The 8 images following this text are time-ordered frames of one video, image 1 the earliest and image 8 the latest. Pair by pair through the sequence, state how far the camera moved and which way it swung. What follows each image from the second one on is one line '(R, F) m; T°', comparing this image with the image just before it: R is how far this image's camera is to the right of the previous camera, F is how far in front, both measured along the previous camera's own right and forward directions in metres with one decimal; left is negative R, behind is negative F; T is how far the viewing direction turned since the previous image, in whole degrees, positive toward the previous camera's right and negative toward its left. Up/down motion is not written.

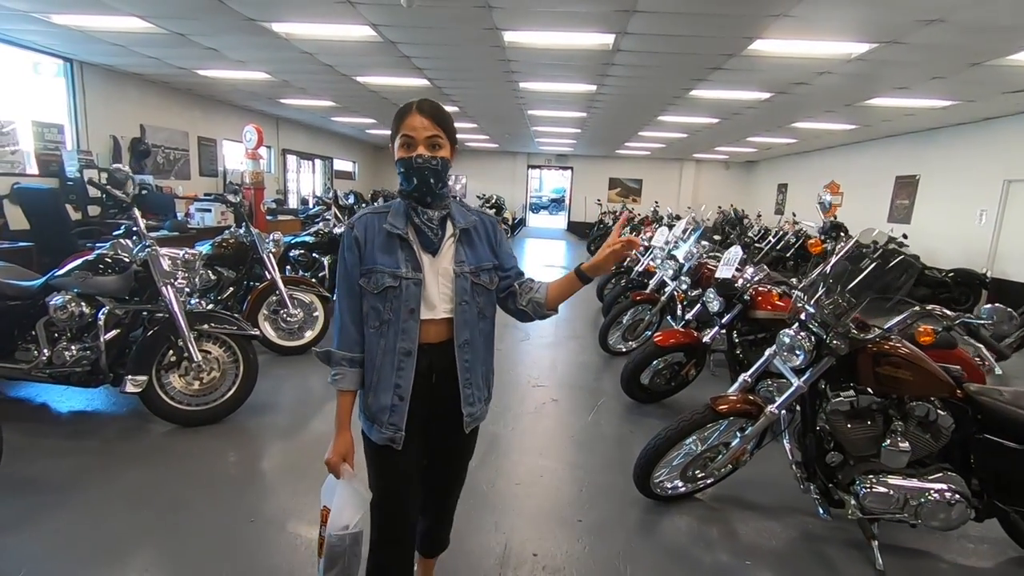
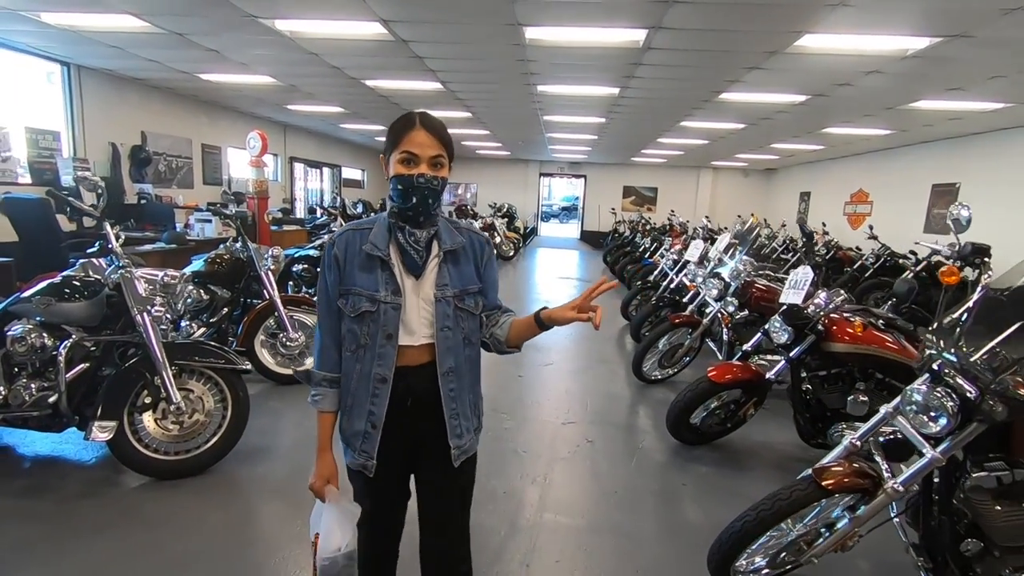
(-0.1, +0.4) m; -1°
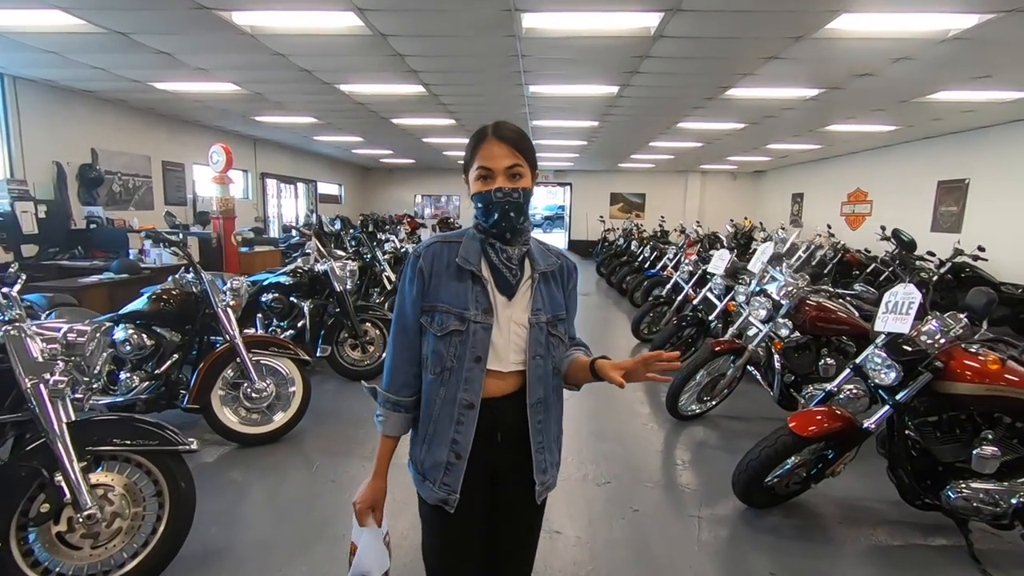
(-0.1, +0.6) m; +2°
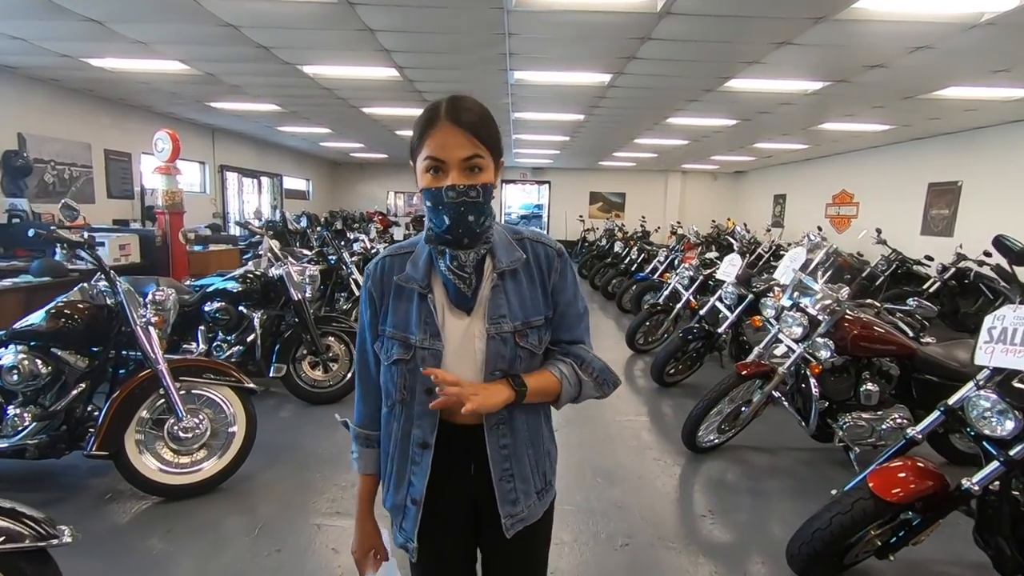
(-0.1, +0.5) m; +3°
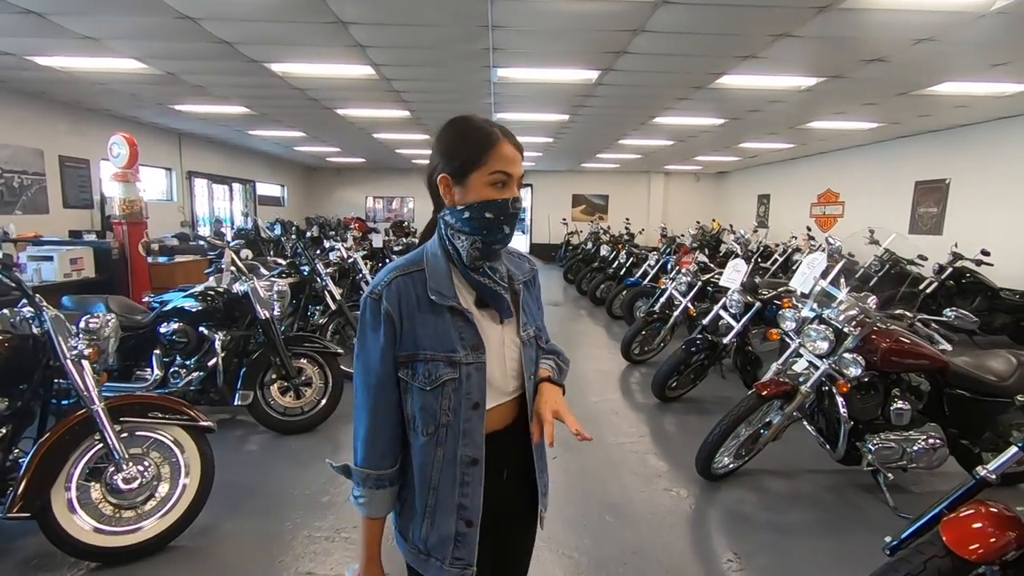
(0.0, +0.3) m; +2°
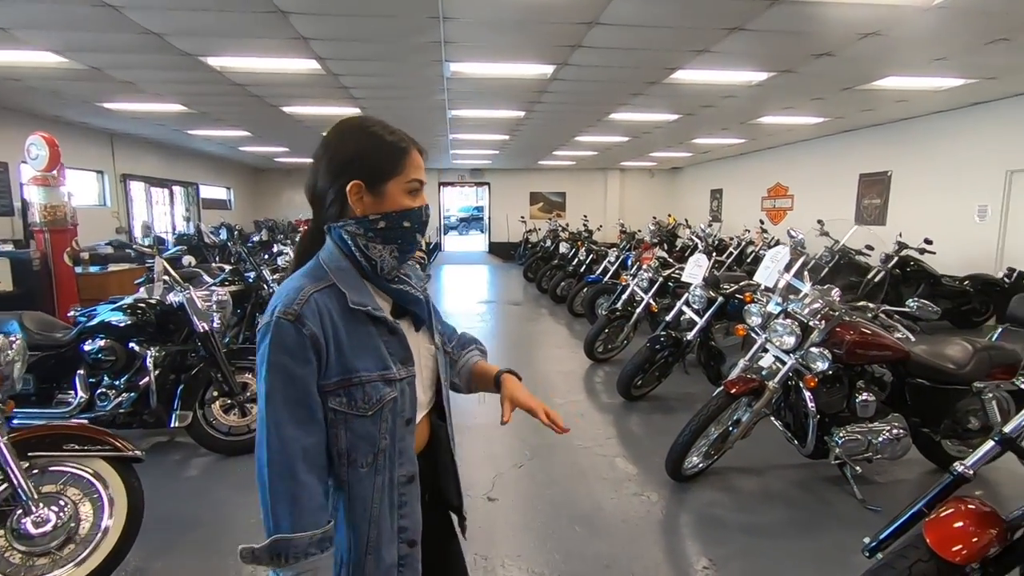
(0.0, +0.1) m; +4°
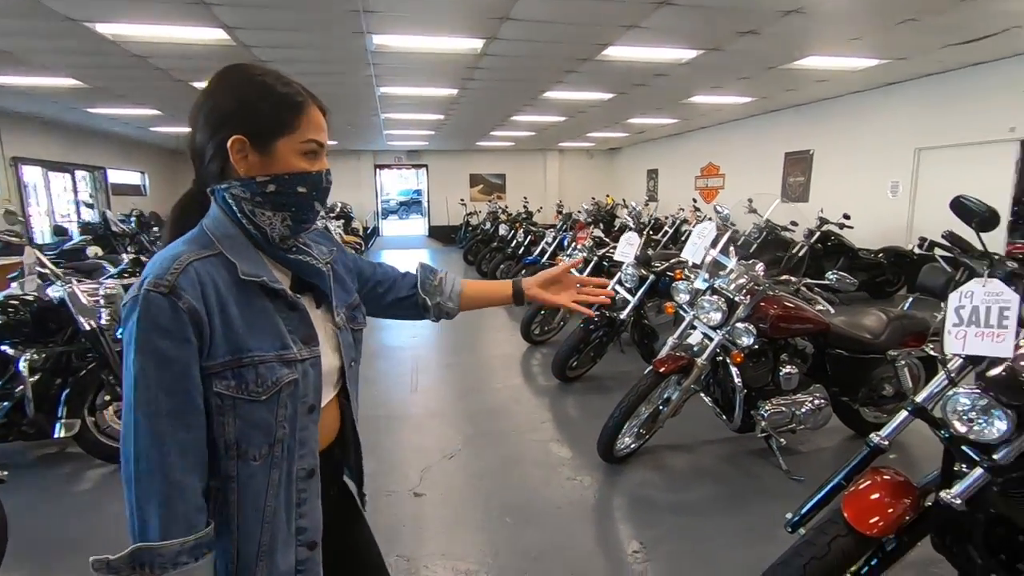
(+0.1, +0.1) m; +6°
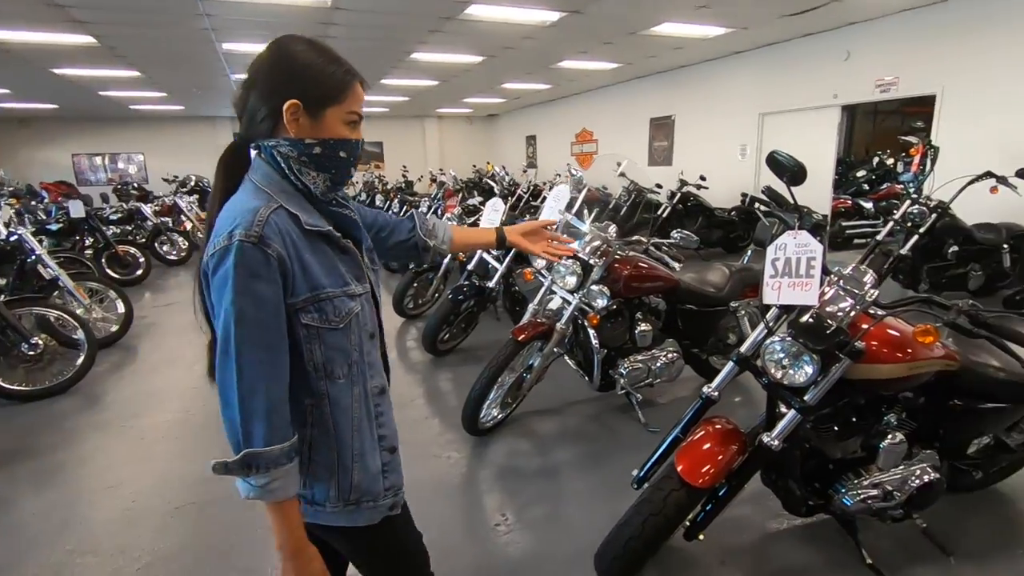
(+0.2, +0.1) m; +11°
